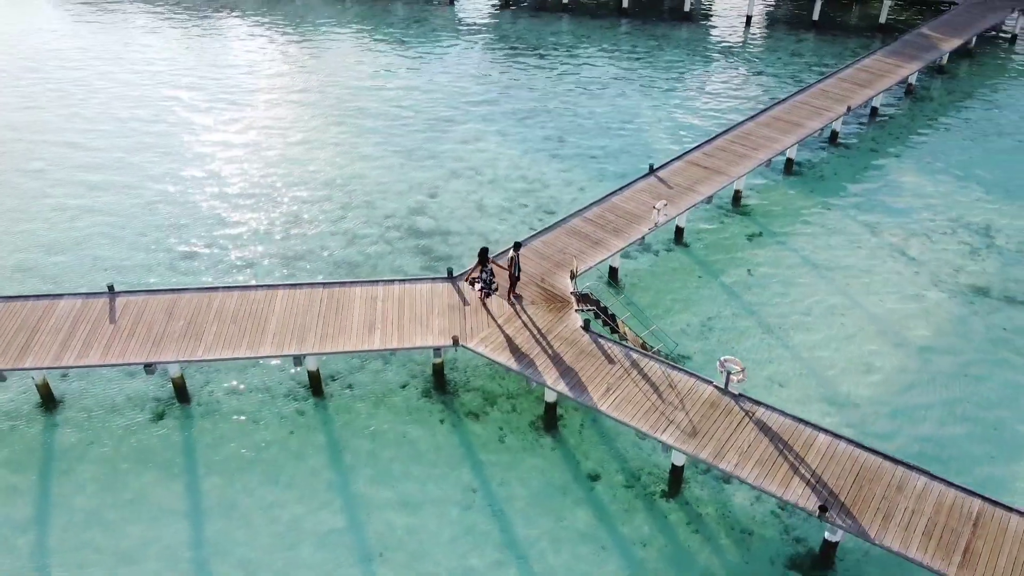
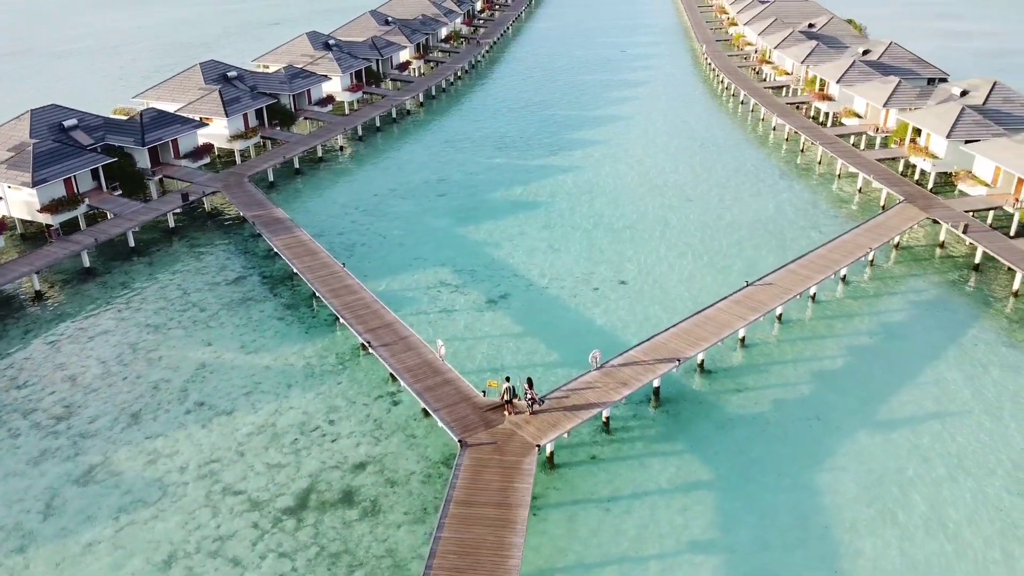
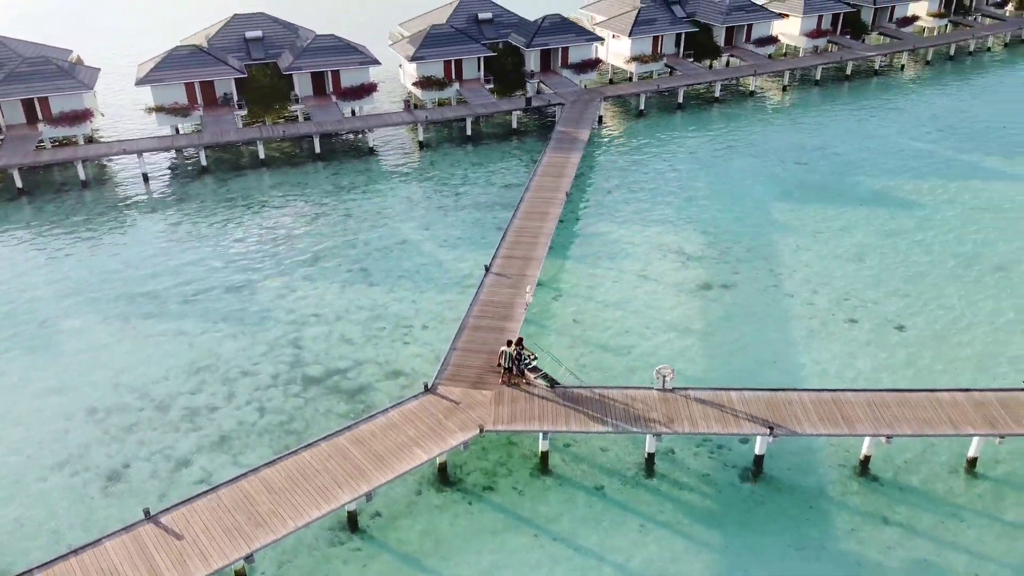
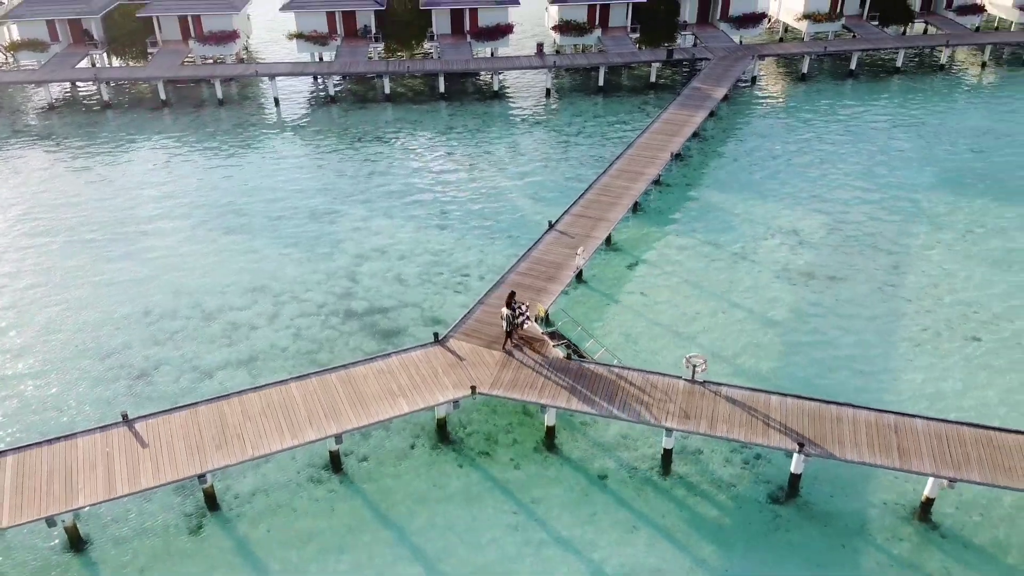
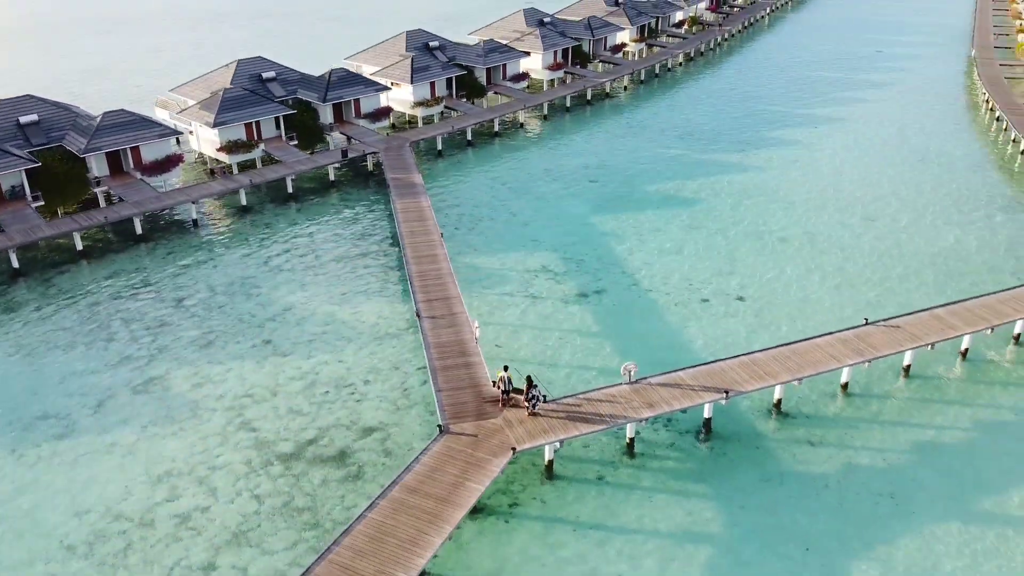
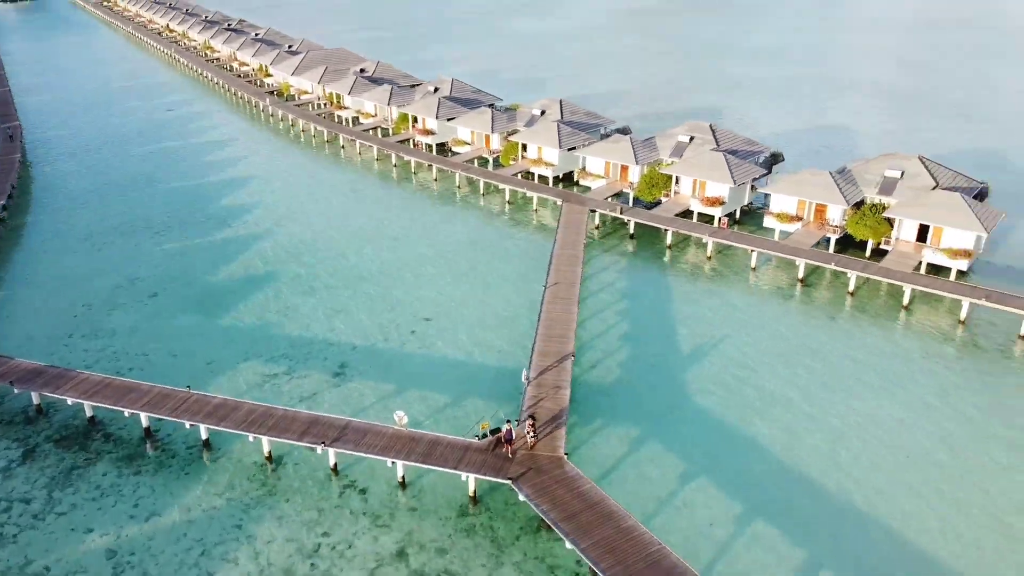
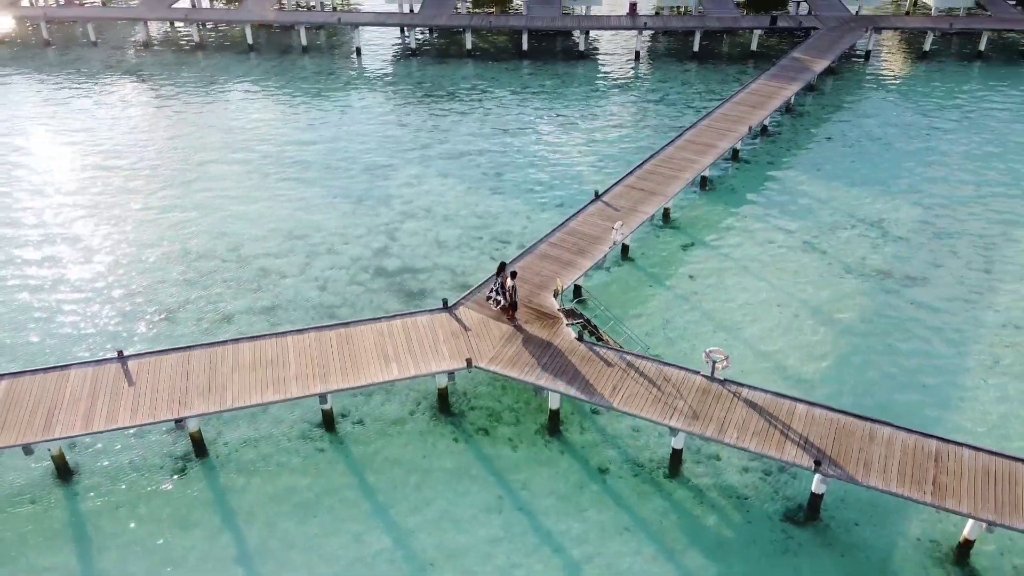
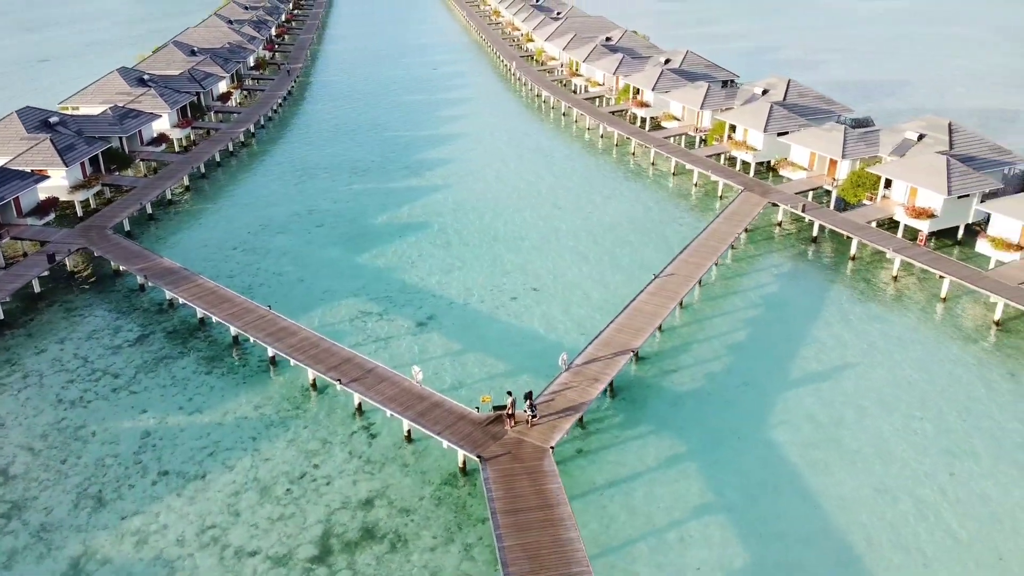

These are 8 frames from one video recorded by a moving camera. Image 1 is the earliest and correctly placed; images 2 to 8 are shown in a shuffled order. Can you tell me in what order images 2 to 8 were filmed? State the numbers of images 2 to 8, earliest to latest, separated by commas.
7, 4, 3, 5, 2, 8, 6
